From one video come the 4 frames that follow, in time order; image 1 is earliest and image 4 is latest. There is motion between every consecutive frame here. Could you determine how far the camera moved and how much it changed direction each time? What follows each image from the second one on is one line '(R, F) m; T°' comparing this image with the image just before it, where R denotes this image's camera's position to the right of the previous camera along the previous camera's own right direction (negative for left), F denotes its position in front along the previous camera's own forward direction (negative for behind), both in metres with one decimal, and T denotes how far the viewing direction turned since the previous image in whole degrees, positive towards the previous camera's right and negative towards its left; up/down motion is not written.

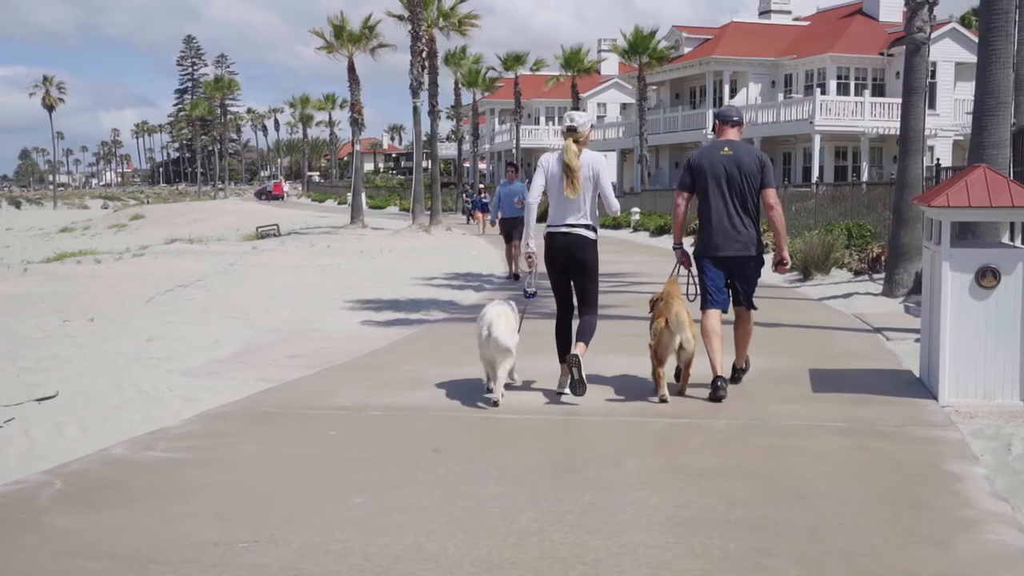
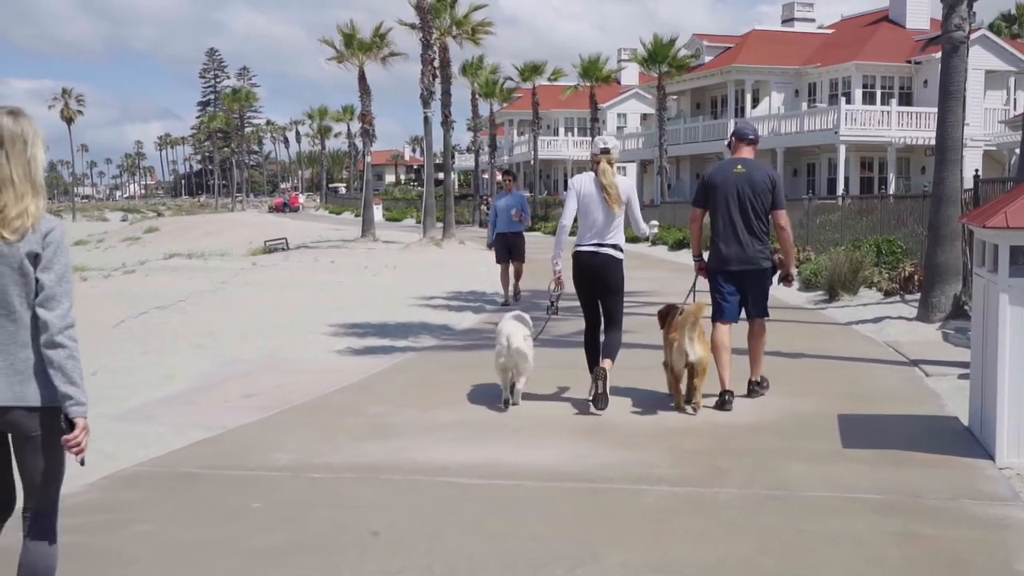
(+0.3, +1.2) m; -1°
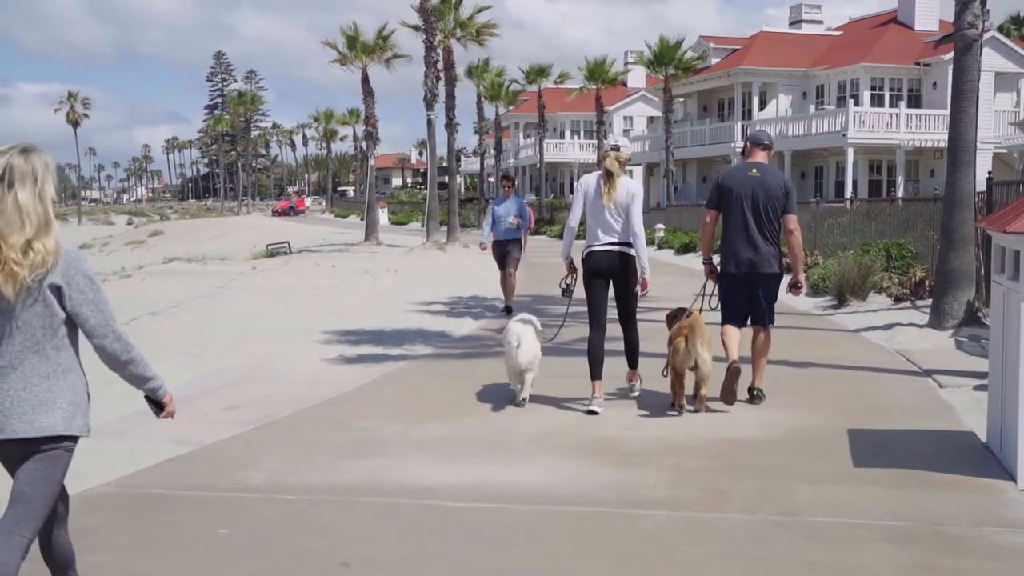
(+0.1, +0.4) m; 0°
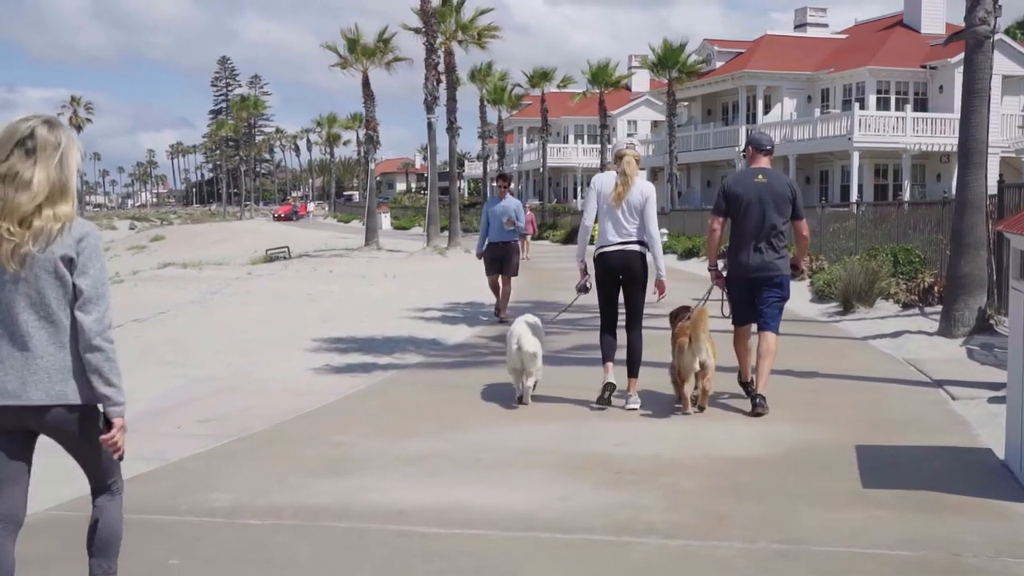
(+0.1, +0.4) m; 0°
